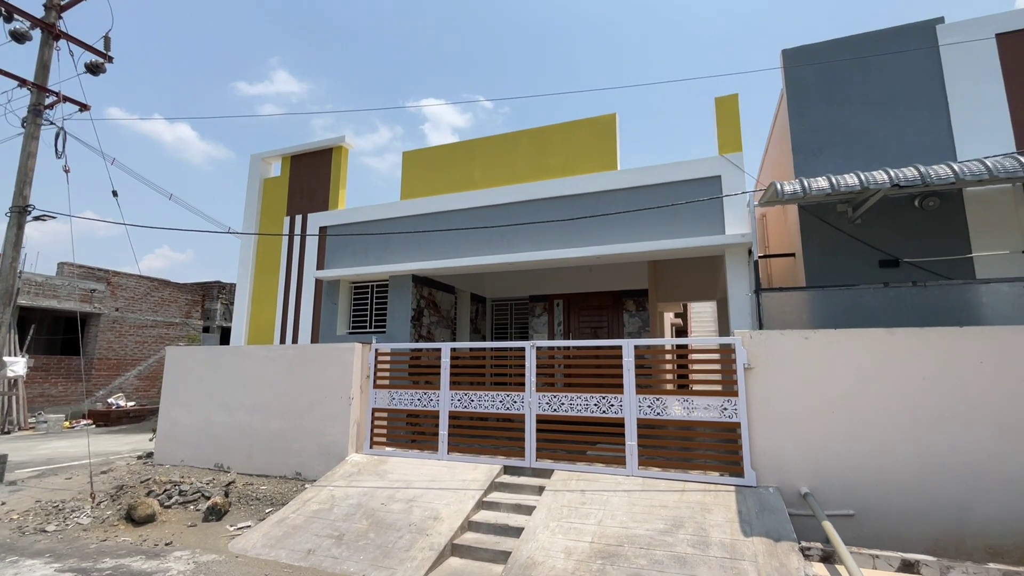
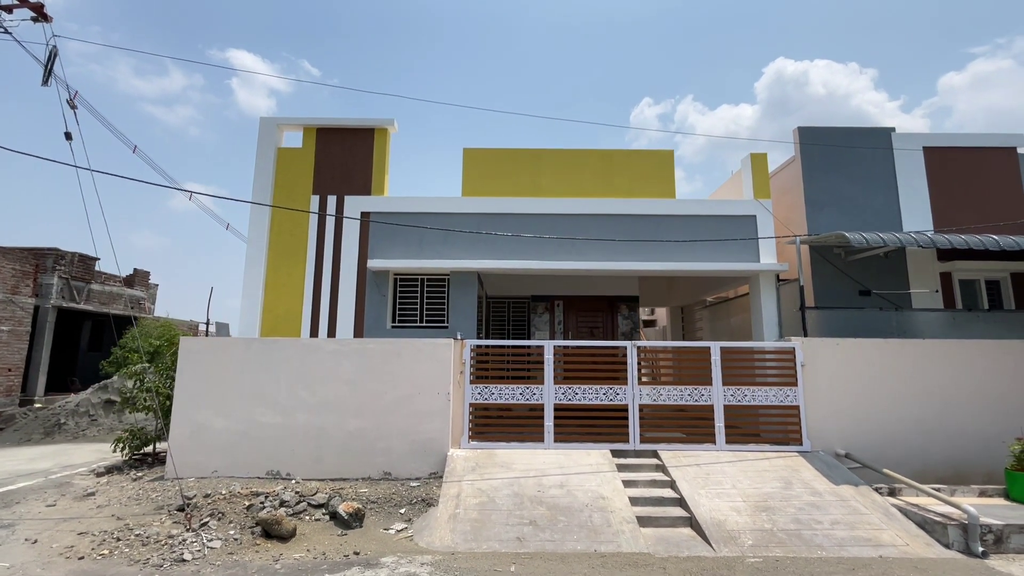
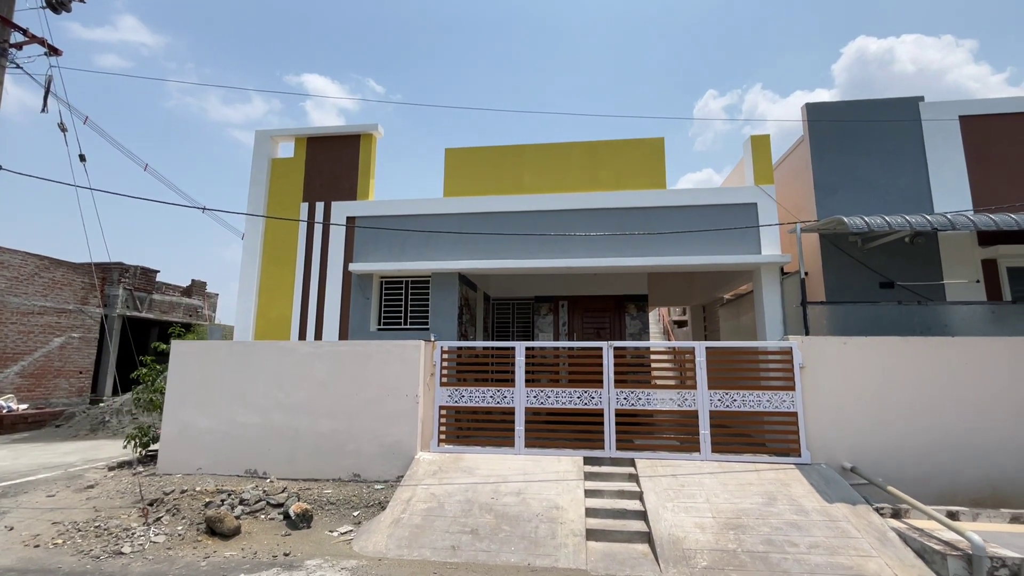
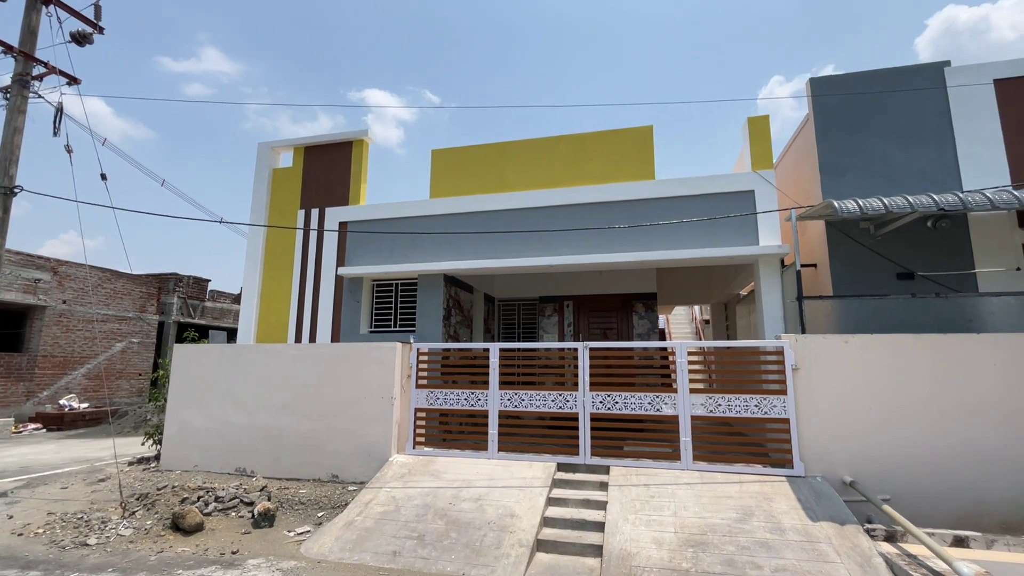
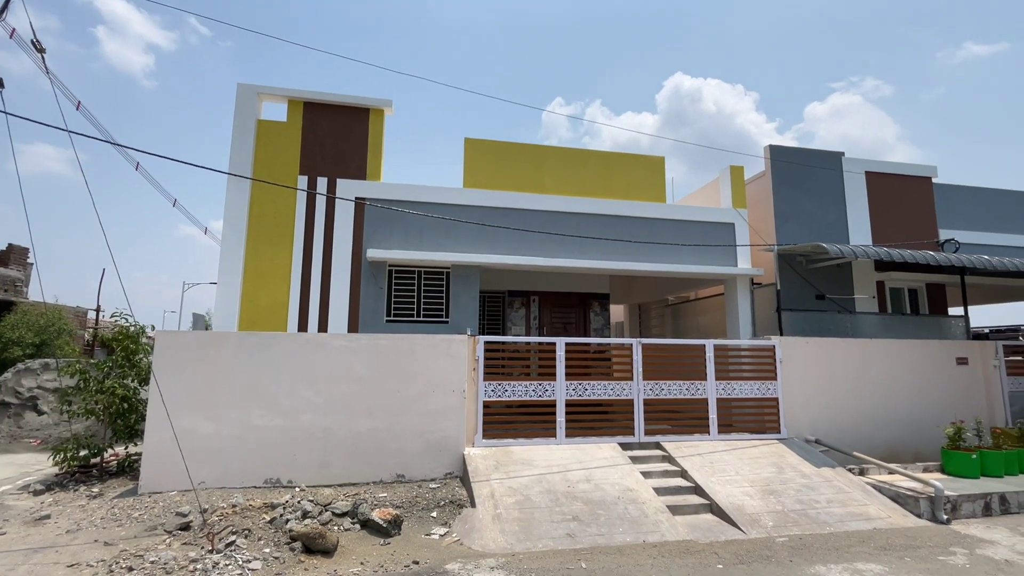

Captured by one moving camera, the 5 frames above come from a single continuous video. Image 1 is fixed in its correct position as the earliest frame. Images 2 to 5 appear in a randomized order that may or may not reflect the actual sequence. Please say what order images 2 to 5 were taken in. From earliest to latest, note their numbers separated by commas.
4, 3, 2, 5
